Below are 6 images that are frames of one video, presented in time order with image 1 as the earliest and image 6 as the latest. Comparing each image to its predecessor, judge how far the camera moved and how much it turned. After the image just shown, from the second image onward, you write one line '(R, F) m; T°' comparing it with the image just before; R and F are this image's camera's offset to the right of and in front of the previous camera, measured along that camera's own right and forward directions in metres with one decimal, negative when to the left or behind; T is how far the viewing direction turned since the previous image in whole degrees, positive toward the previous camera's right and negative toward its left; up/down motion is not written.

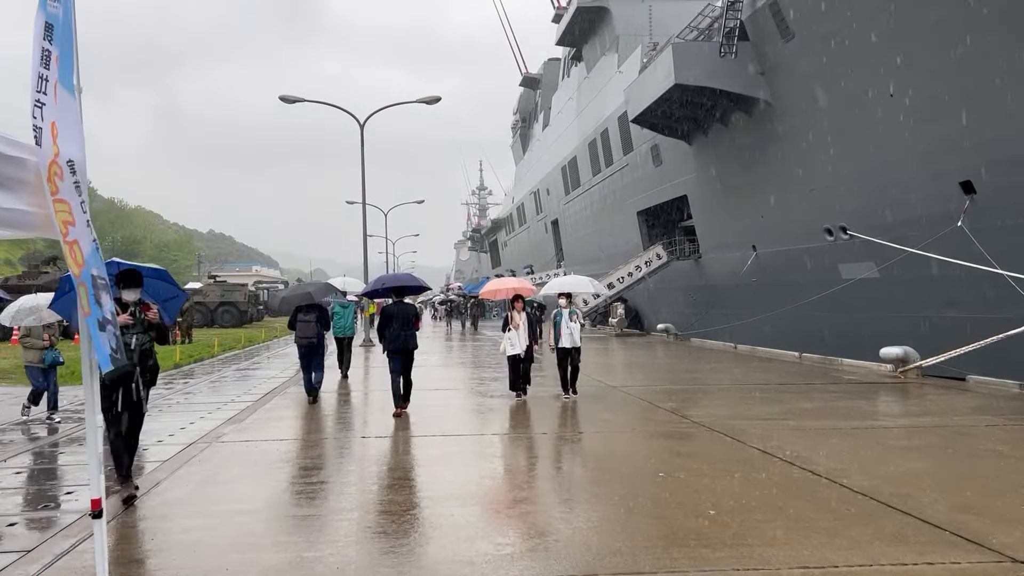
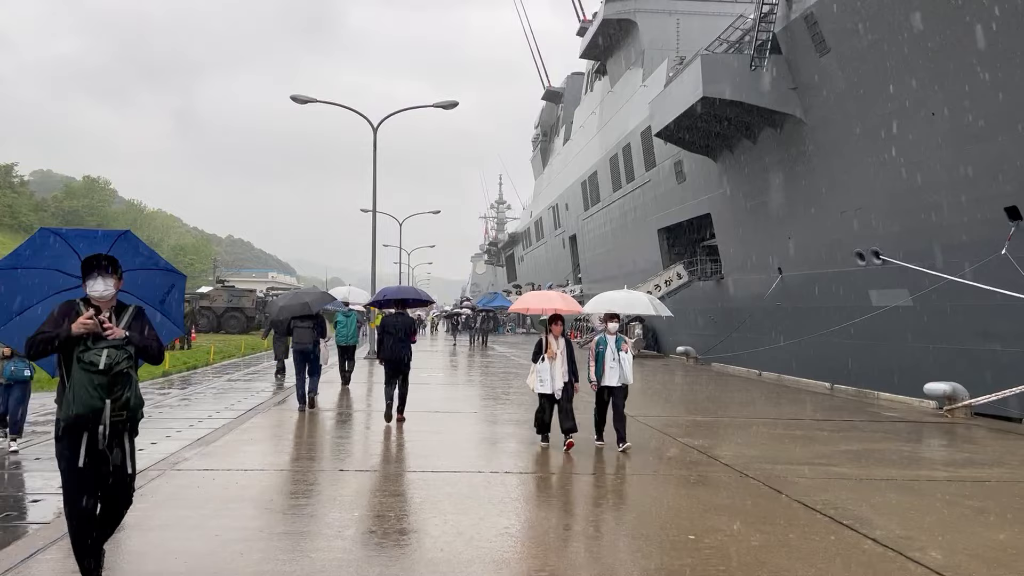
(0.0, +0.8) m; -1°
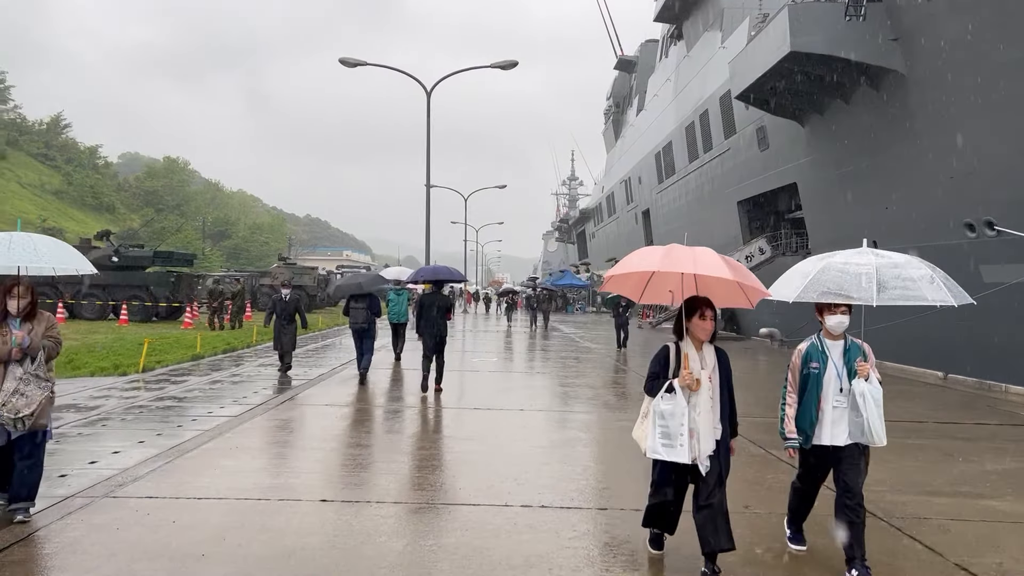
(+0.1, +1.3) m; -5°
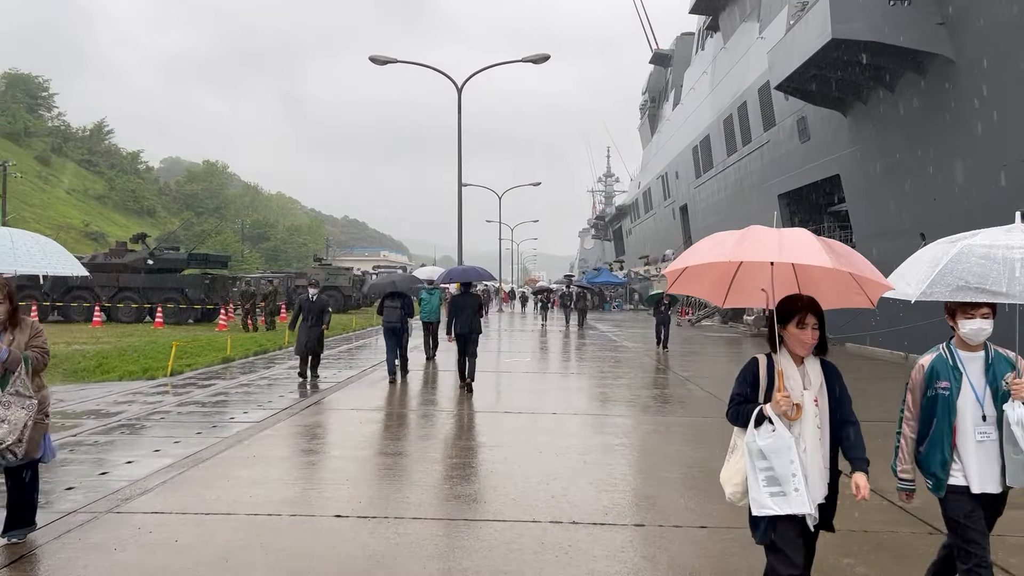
(0.0, +0.3) m; -3°
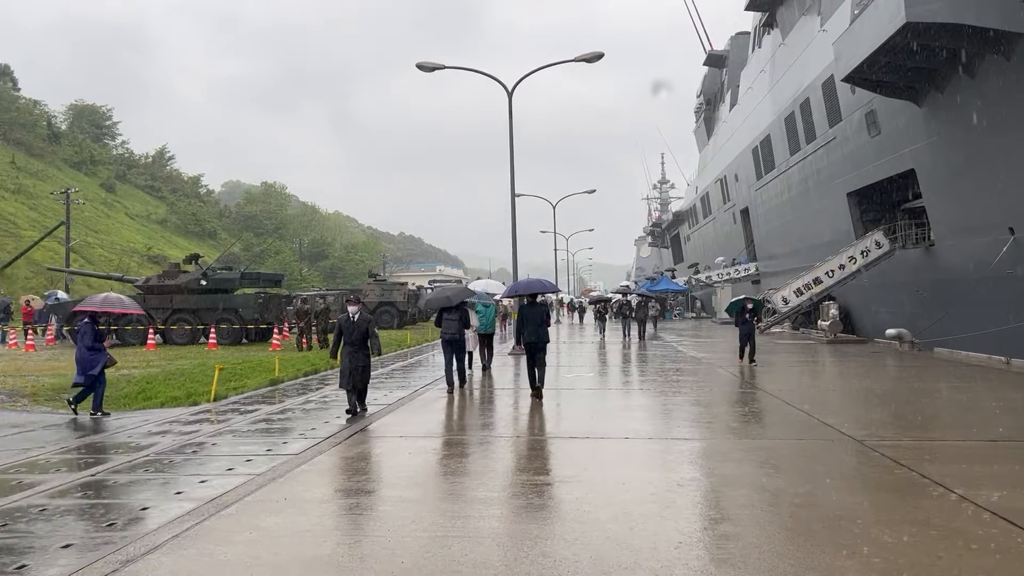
(0.0, +0.7) m; -4°
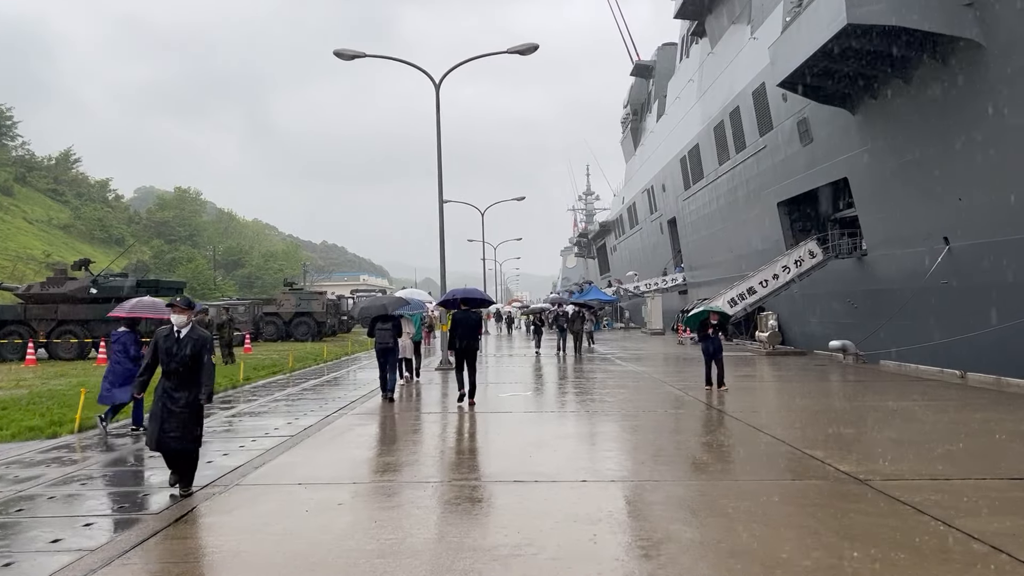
(0.0, +1.1) m; +5°
